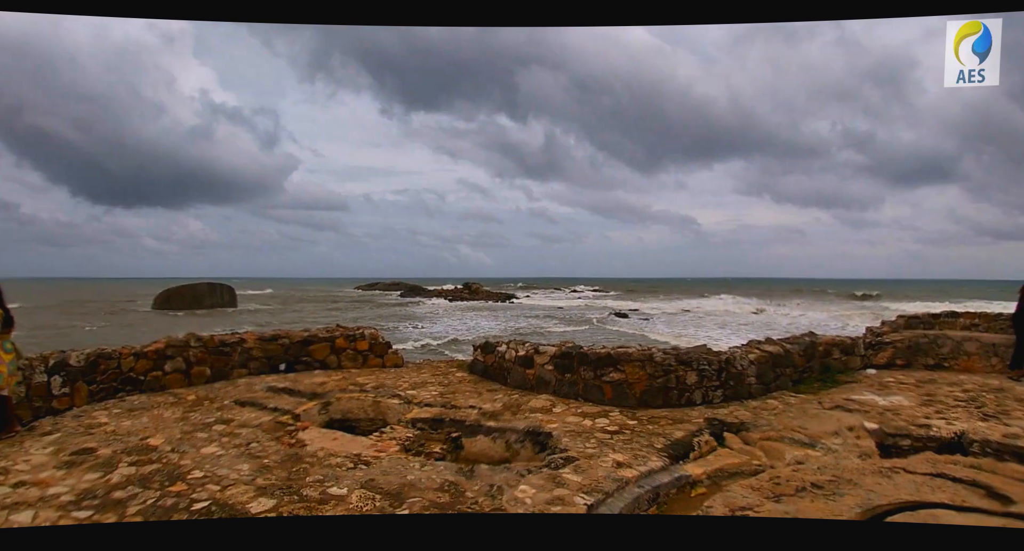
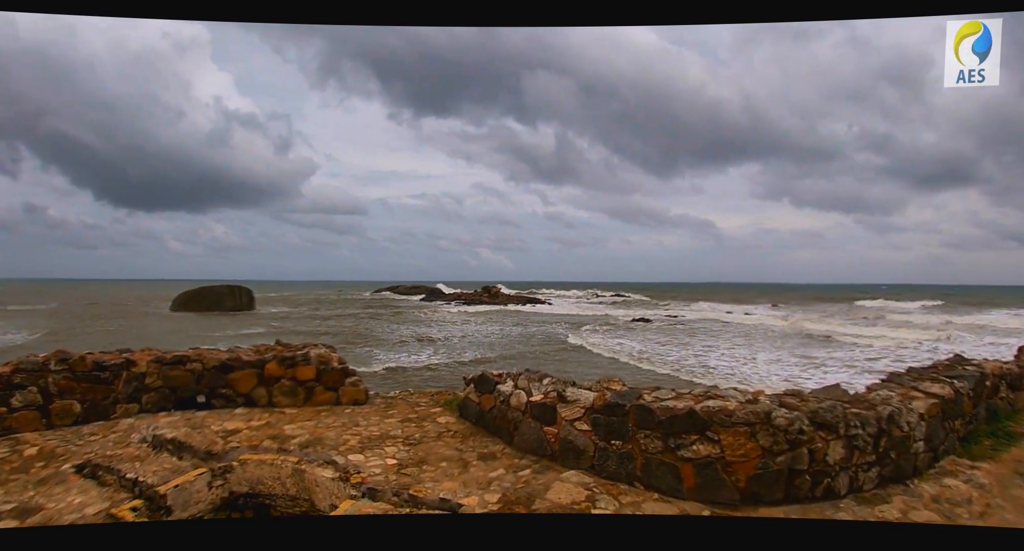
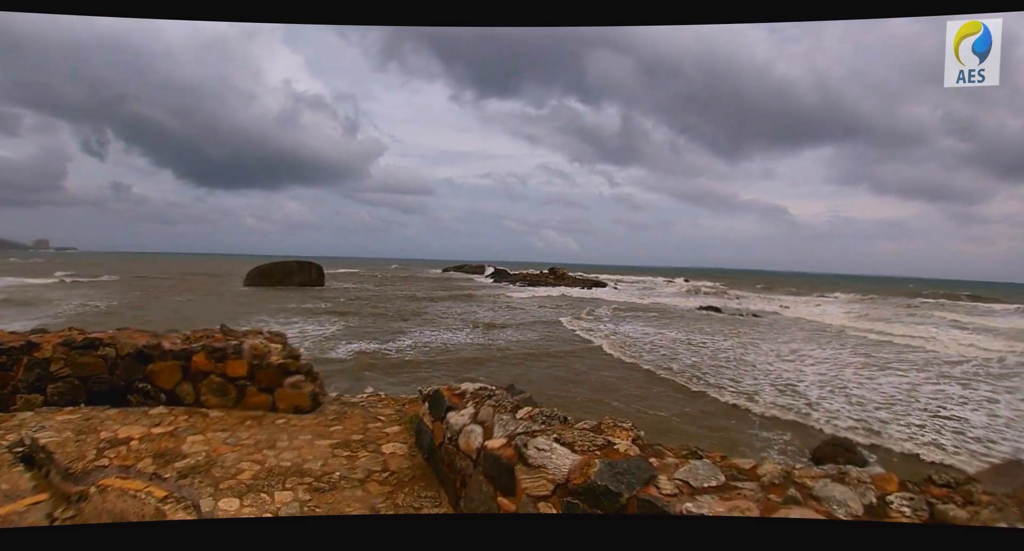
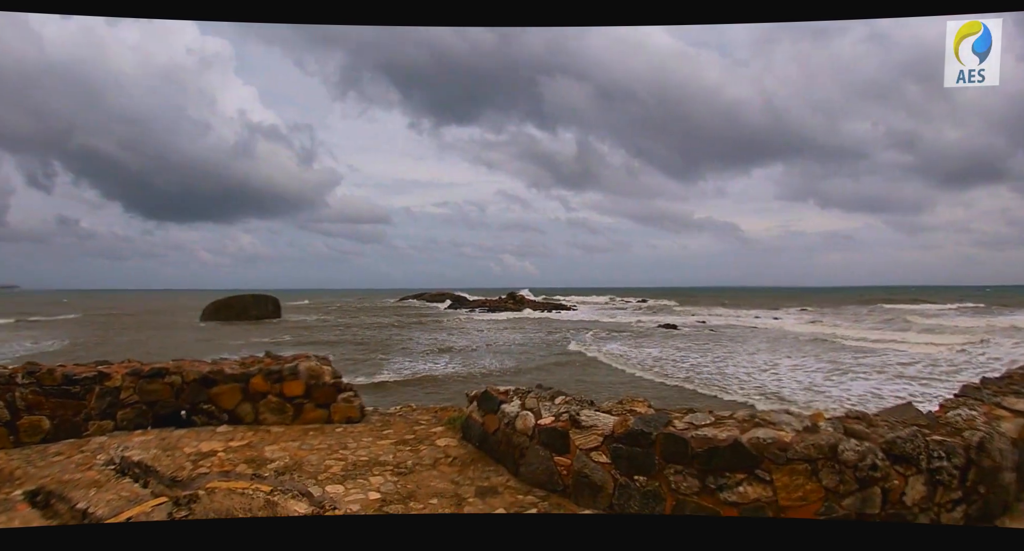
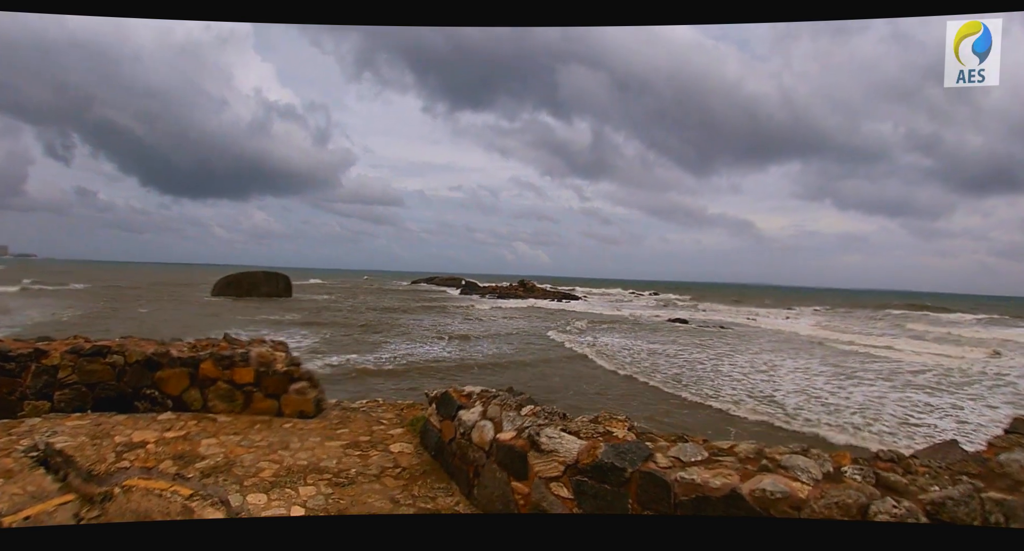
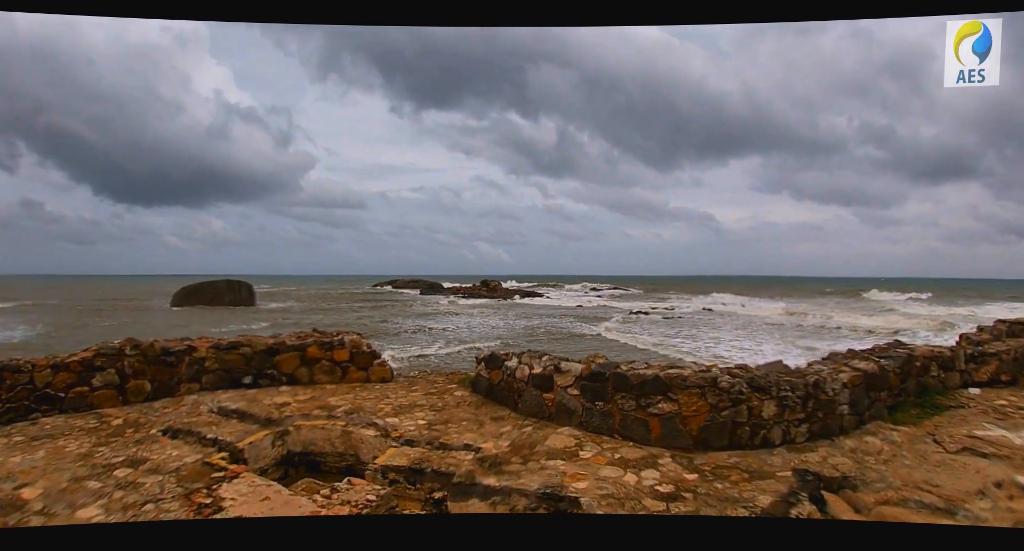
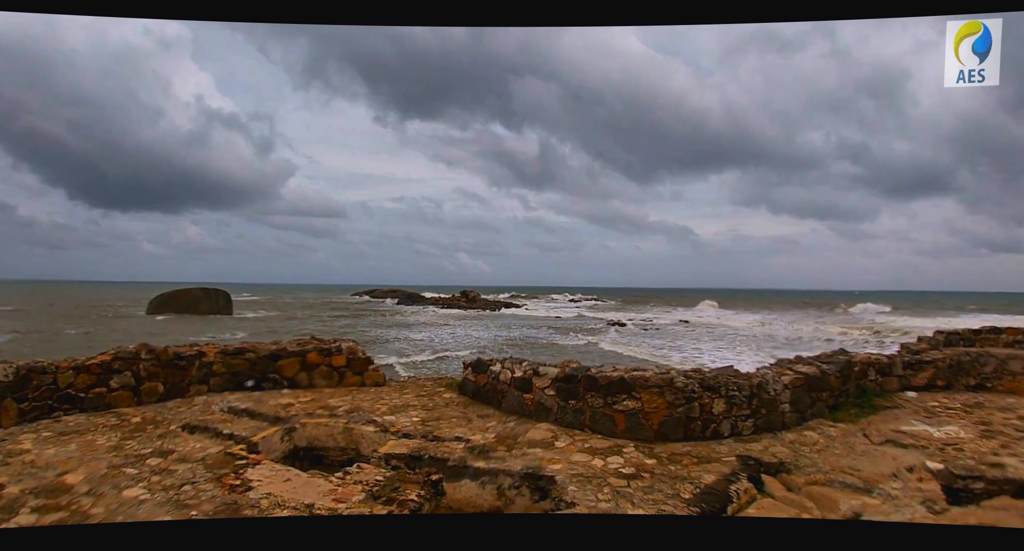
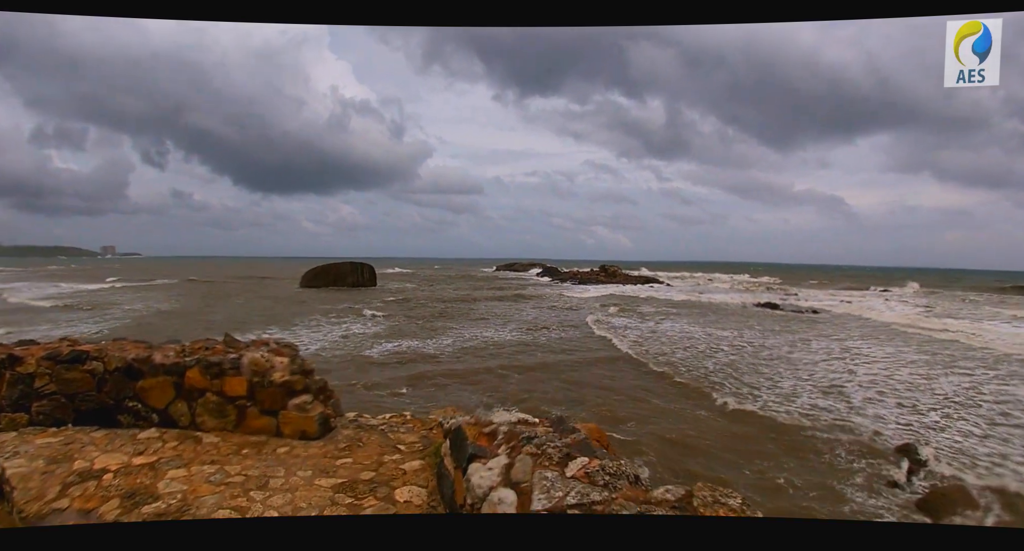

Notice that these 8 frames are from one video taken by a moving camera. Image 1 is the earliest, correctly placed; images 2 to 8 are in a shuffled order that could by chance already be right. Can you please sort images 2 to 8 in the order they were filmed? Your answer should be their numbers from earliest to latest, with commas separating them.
7, 6, 2, 4, 5, 3, 8
